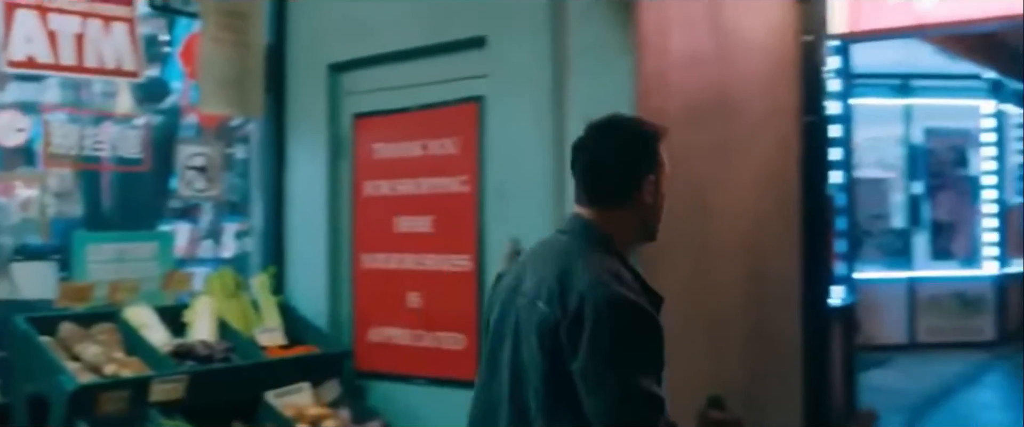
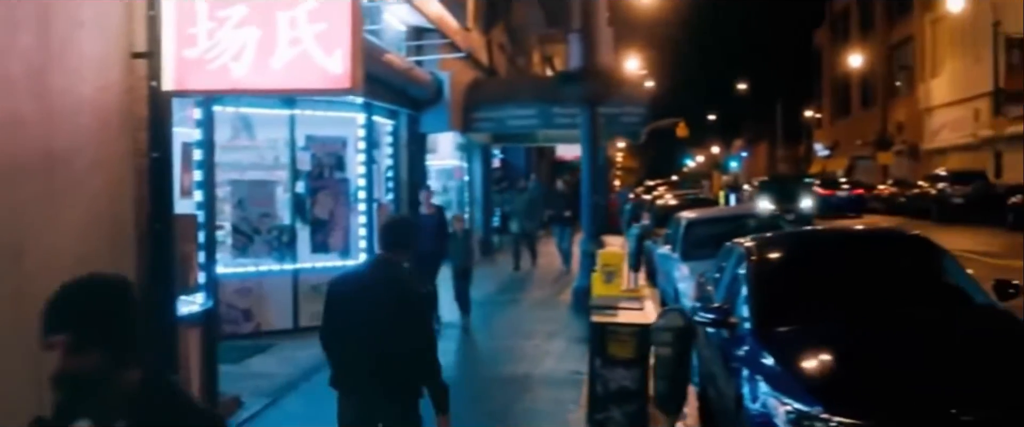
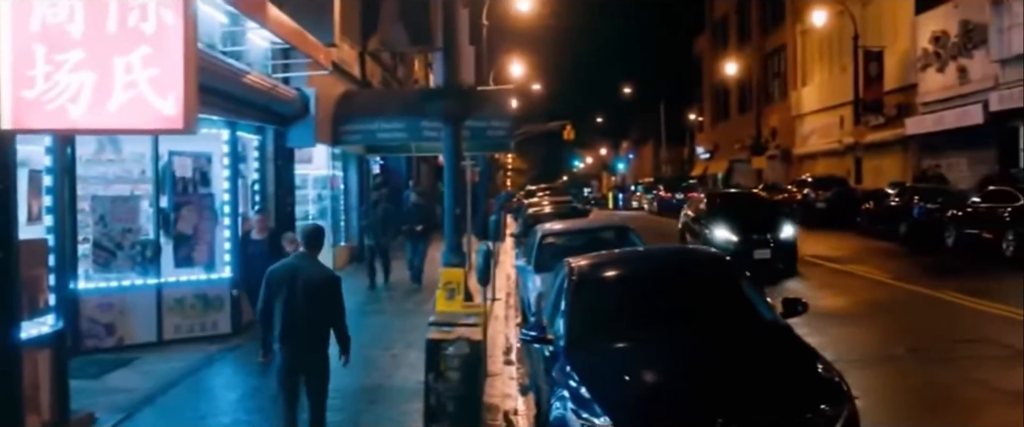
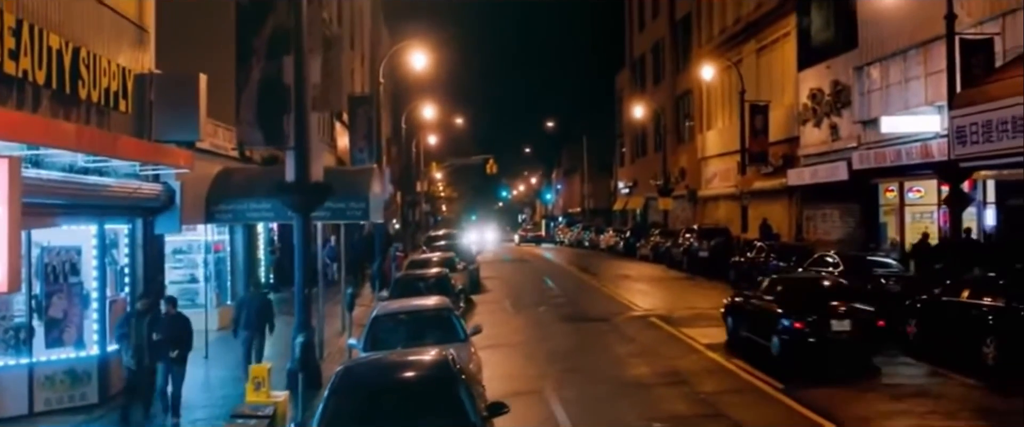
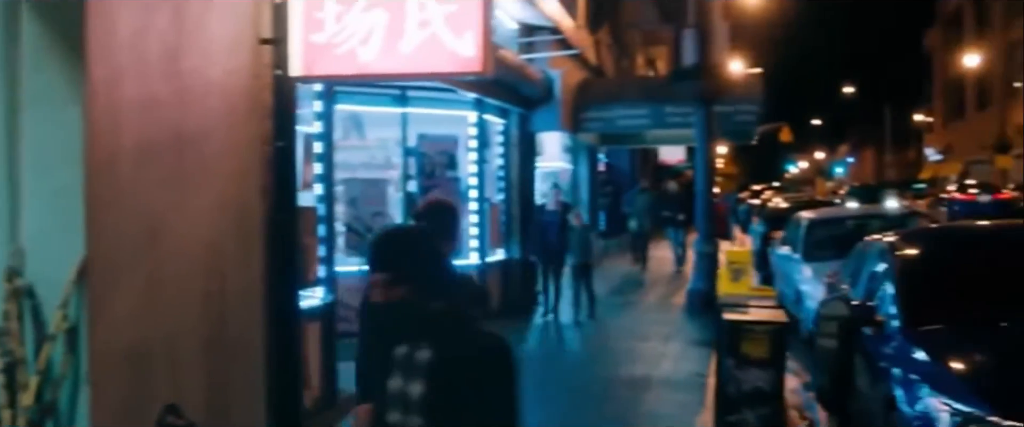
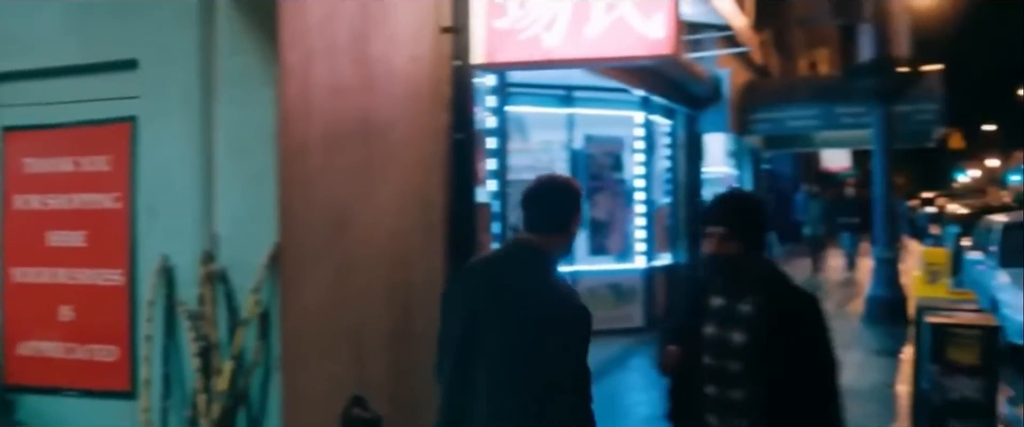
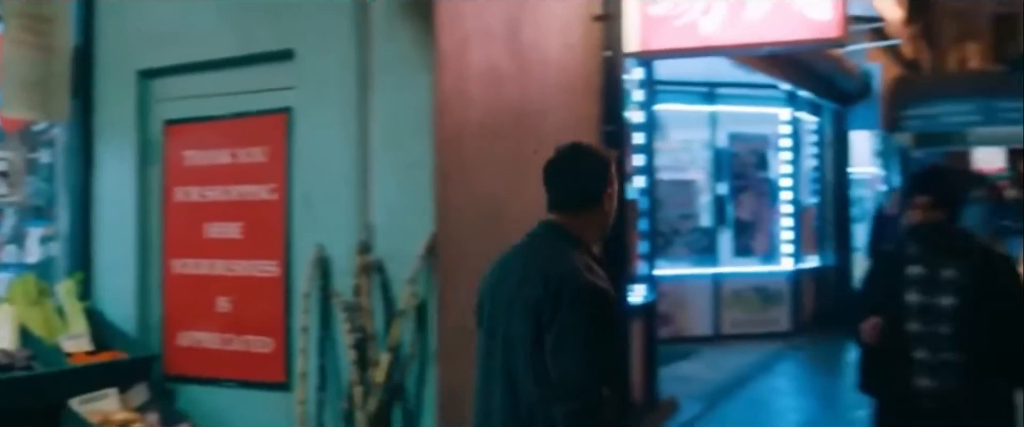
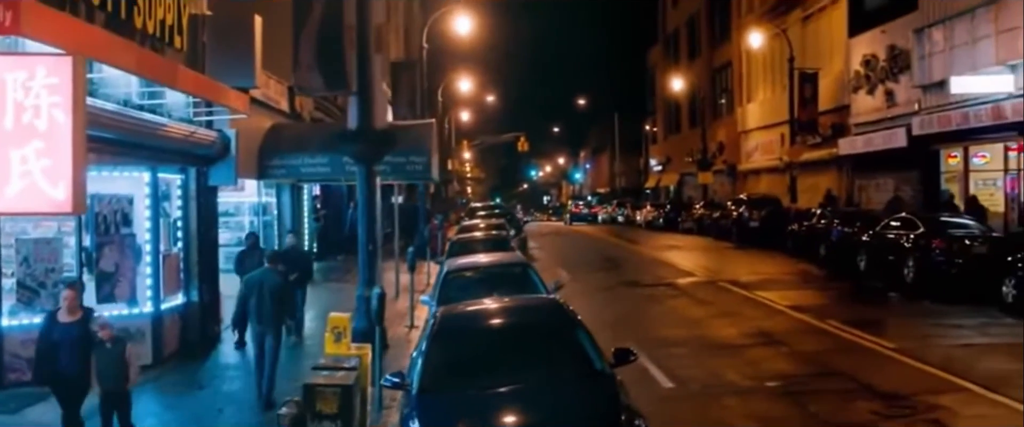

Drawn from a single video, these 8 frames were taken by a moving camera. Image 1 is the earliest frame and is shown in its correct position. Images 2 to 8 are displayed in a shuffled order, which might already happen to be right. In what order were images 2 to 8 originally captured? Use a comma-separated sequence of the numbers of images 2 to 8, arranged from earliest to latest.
7, 6, 5, 2, 3, 8, 4
